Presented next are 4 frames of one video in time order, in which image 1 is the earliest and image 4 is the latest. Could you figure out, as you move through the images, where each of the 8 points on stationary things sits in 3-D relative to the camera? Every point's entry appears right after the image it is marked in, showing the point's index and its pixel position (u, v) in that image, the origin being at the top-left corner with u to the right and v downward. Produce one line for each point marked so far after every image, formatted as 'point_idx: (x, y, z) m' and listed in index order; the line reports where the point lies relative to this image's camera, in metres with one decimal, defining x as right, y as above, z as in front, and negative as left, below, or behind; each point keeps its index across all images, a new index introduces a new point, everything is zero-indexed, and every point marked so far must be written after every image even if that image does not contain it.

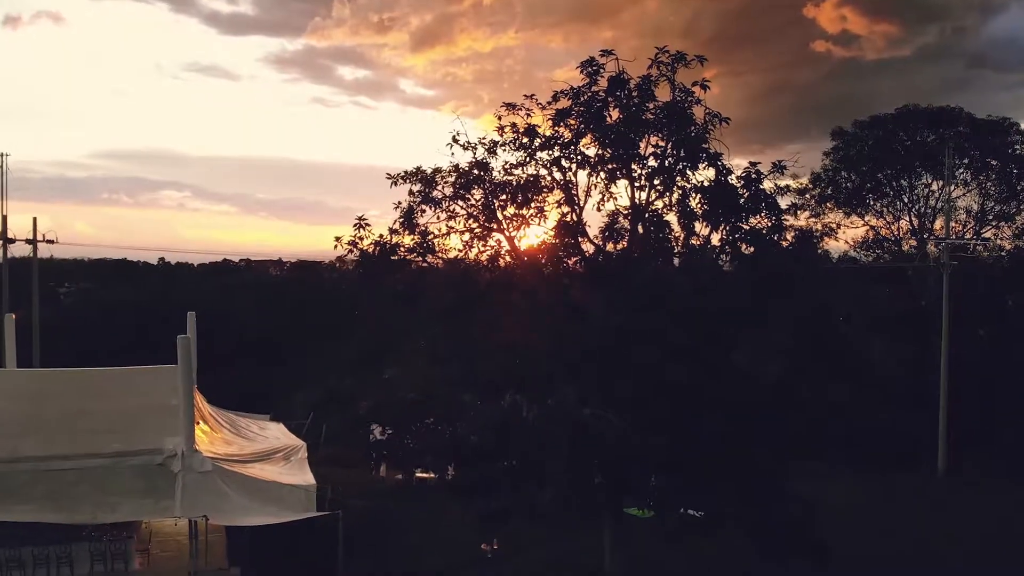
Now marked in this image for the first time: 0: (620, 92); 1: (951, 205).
0: (+1.8, +3.1, +13.0) m
1: (+10.9, +2.0, +19.0) m
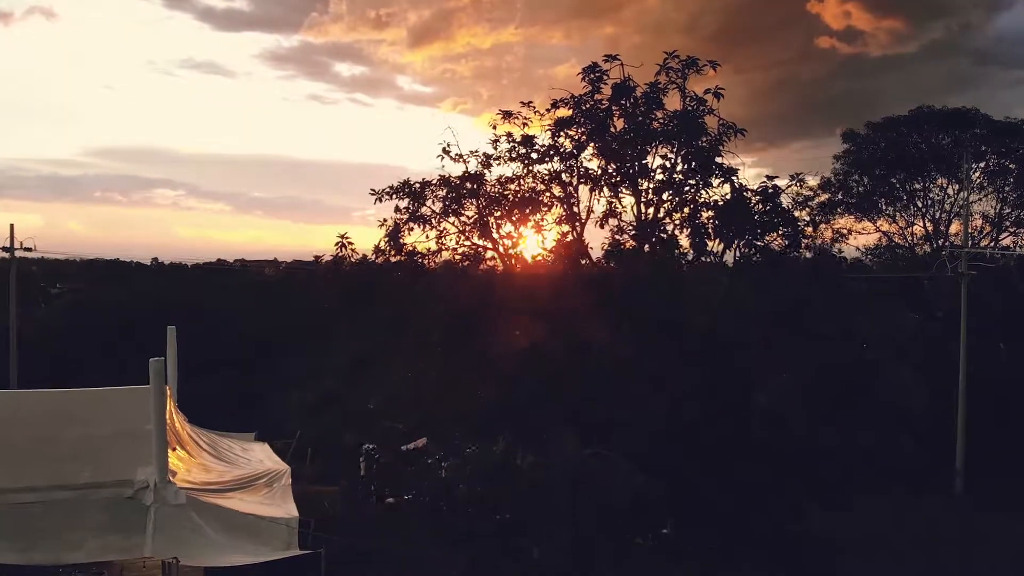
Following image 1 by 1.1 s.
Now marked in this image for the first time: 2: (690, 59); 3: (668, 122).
0: (+1.8, +2.9, +12.3) m
1: (+10.9, +1.8, +18.3) m
2: (+2.8, +3.6, +12.0) m
3: (+2.5, +2.5, +12.2) m
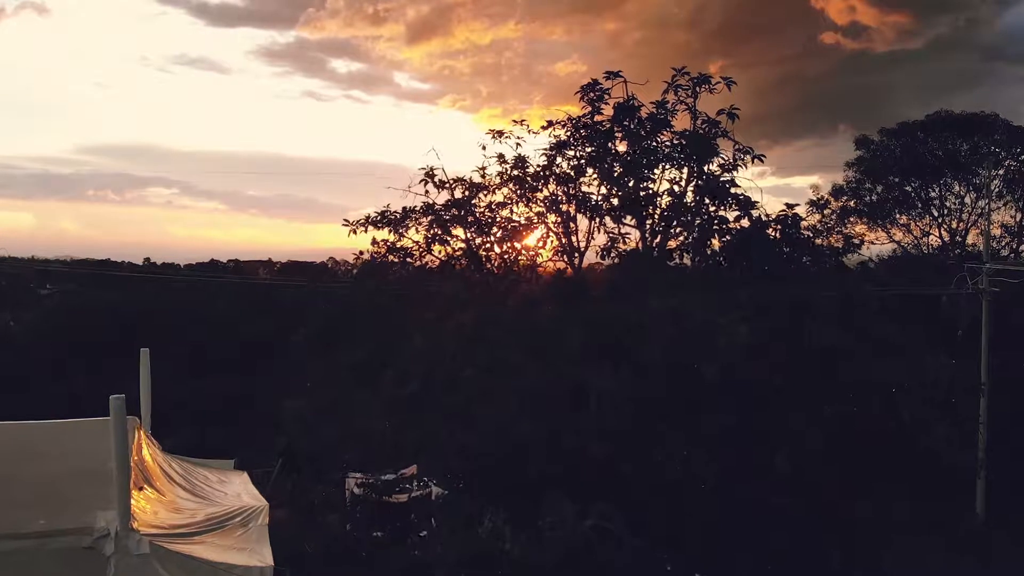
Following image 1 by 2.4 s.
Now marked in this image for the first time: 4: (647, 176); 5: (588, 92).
0: (+1.7, +2.6, +11.5) m
1: (+10.8, +1.5, +17.5) m
2: (+2.7, +3.2, +11.2) m
3: (+2.4, +2.2, +11.4) m
4: (+2.0, +1.6, +11.6) m
5: (+1.1, +3.0, +11.7) m
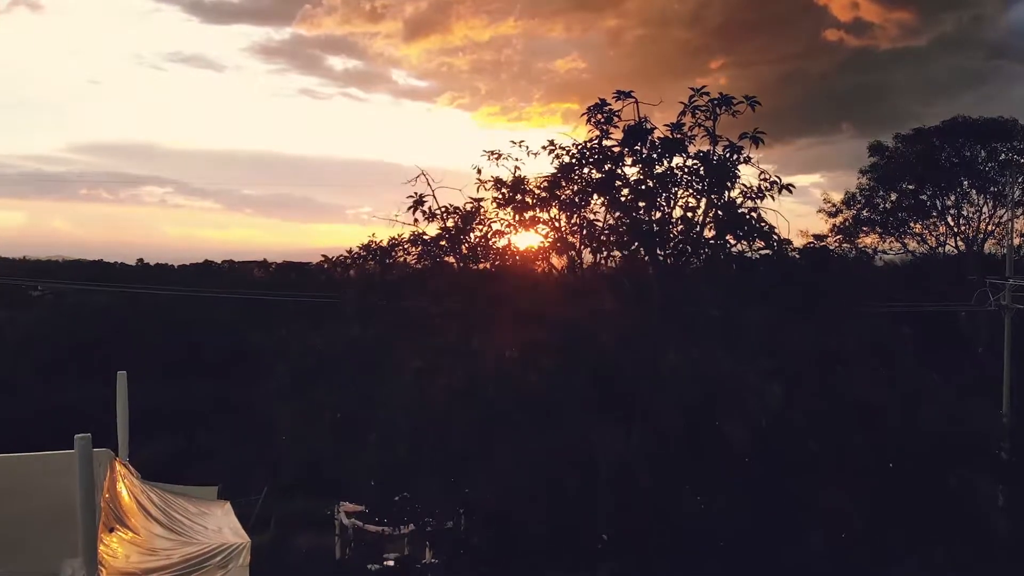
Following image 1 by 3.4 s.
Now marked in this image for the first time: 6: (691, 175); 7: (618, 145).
0: (+1.7, +2.3, +10.8) m
1: (+10.8, +1.2, +16.8) m
2: (+2.7, +2.9, +10.5) m
3: (+2.4, +1.9, +10.7) m
4: (+2.0, +1.3, +10.9) m
5: (+1.1, +2.7, +11.0) m
6: (+2.5, +1.7, +11.0) m
7: (+1.4, +2.2, +10.8) m
